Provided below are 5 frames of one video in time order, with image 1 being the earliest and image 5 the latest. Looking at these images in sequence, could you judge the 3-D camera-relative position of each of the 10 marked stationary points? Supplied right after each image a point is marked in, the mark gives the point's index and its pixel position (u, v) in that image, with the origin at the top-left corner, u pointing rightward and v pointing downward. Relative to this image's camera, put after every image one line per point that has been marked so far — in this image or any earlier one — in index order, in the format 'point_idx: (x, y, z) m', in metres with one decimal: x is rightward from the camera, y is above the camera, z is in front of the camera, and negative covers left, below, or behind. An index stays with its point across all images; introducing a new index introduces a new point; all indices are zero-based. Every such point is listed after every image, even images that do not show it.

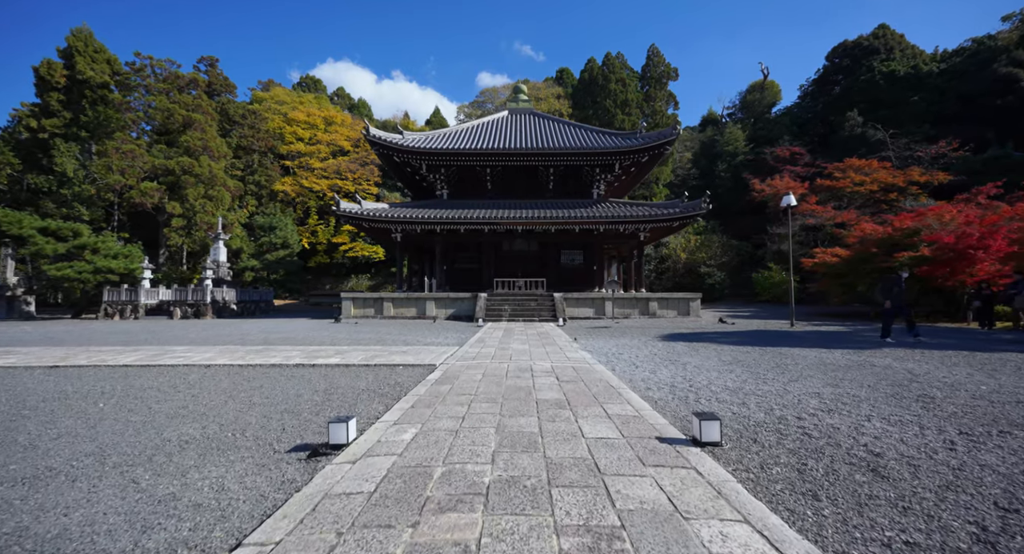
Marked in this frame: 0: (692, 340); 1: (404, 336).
0: (+2.8, -1.0, +7.6) m
1: (-2.0, -1.1, +9.0) m
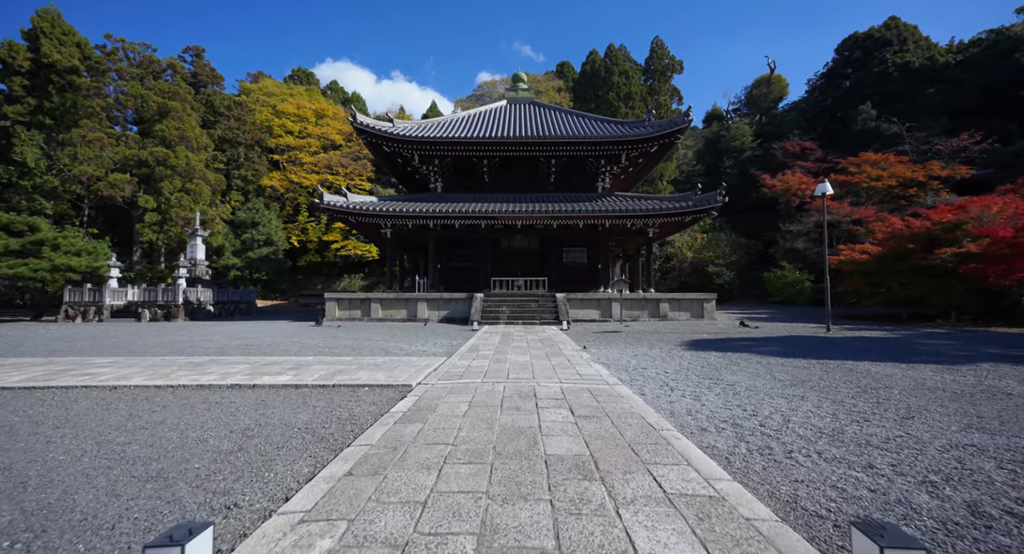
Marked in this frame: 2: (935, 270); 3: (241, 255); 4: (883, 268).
0: (+2.8, -0.9, +6.5) m
1: (-2.0, -1.1, +7.8) m
2: (+9.4, +0.2, +10.8) m
3: (-10.5, +0.8, +18.7) m
4: (+8.9, +0.2, +11.7) m
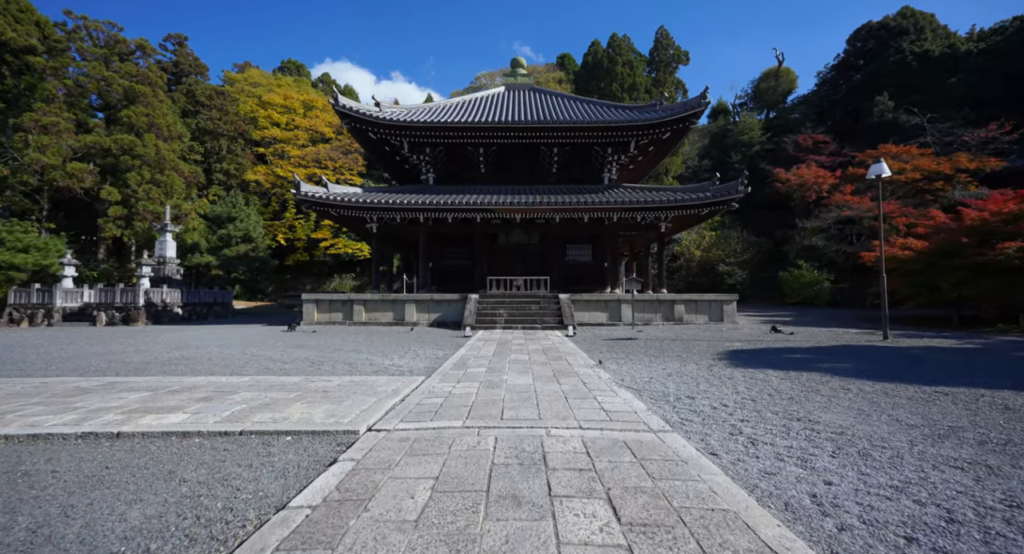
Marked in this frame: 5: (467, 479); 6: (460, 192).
0: (+2.7, -0.9, +5.1) m
1: (-2.0, -1.0, +6.4) m
2: (+9.4, +0.2, +9.5) m
3: (-10.5, +0.8, +17.3) m
4: (+8.9, +0.3, +10.3) m
5: (-0.2, -0.8, +2.0) m
6: (-1.6, +2.5, +14.6) m
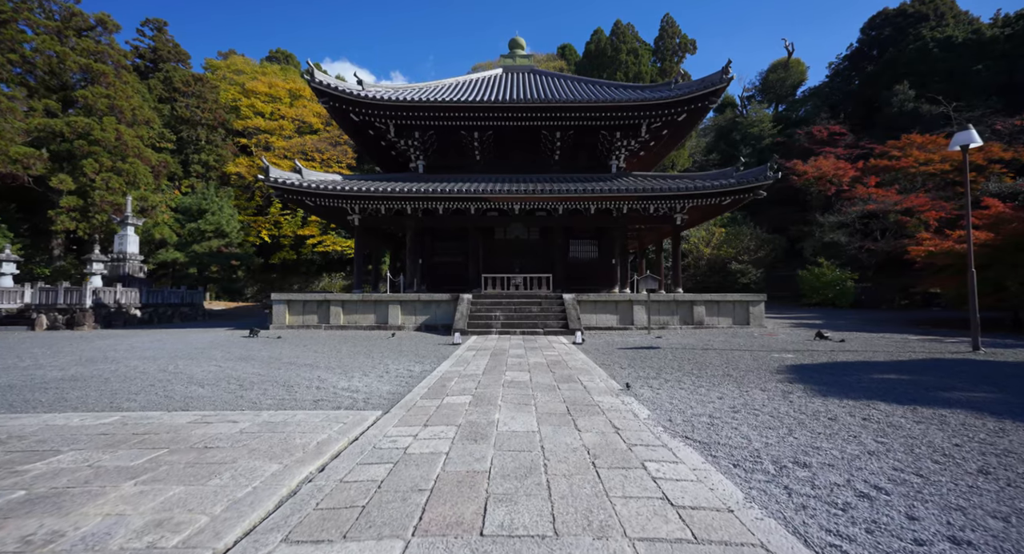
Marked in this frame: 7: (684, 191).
0: (+2.7, -0.9, +3.6) m
1: (-2.1, -1.0, +5.0) m
2: (+9.3, +0.2, +8.0) m
3: (-10.6, +0.9, +15.9) m
4: (+8.8, +0.3, +8.8) m
5: (-0.2, -0.8, +0.5) m
6: (-1.6, +2.6, +13.2) m
7: (+4.0, +2.0, +11.5) m
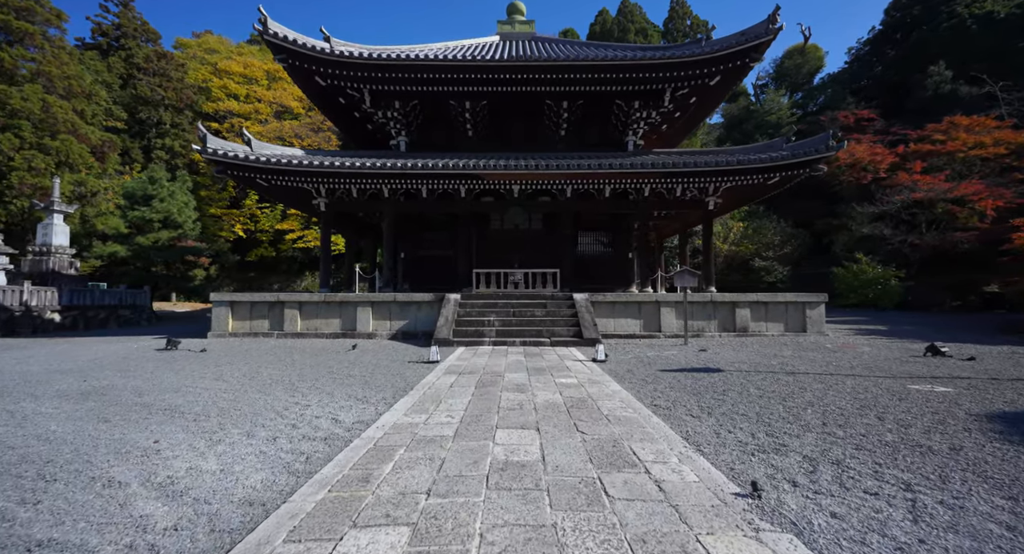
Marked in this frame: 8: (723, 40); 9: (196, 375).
0: (+2.7, -0.8, +1.4) m
1: (-2.1, -0.9, +2.8) m
2: (+9.3, +0.3, +5.8) m
3: (-10.6, +1.0, +13.7) m
4: (+8.8, +0.4, +6.7) m
5: (-0.2, -0.7, -1.7) m
6: (-1.7, +2.7, +11.0) m
7: (+4.0, +2.1, +9.3) m
8: (+4.6, +5.1, +10.6) m
9: (-3.2, -1.0, +4.8) m
